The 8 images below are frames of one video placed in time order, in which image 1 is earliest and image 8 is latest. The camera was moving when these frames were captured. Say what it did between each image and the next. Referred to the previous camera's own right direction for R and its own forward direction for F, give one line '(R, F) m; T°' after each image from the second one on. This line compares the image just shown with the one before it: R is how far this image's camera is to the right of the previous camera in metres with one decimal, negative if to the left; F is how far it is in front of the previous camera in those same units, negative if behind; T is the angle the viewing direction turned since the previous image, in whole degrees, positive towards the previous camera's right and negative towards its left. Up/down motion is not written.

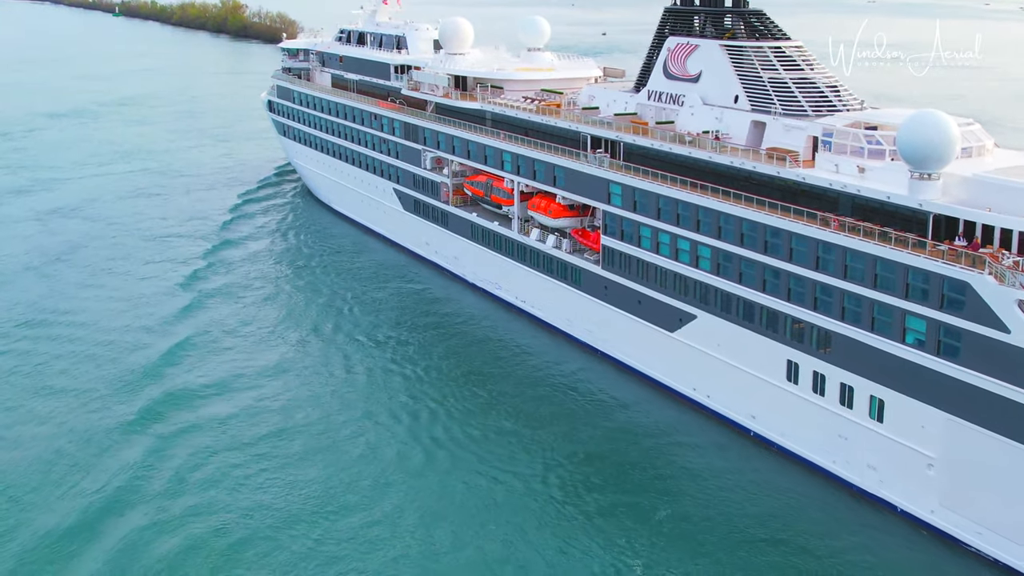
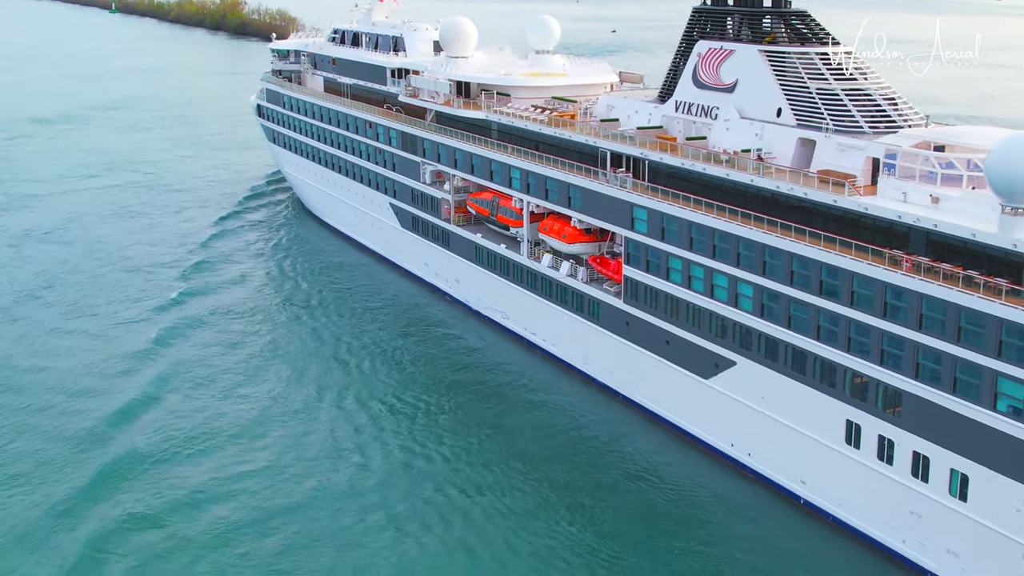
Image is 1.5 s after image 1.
(-0.2, +4.1) m; 0°
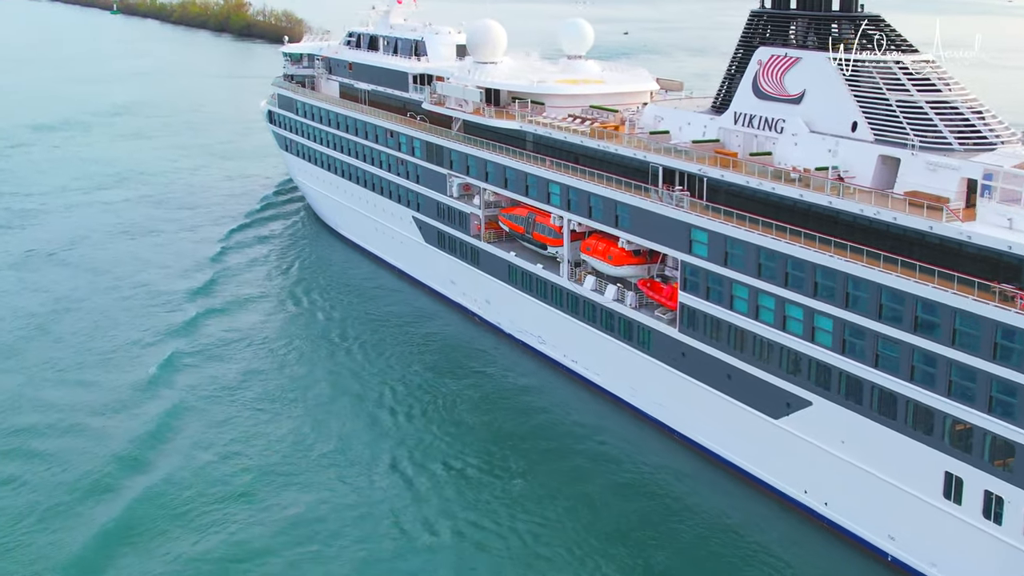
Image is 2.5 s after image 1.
(-0.9, +2.5) m; 0°
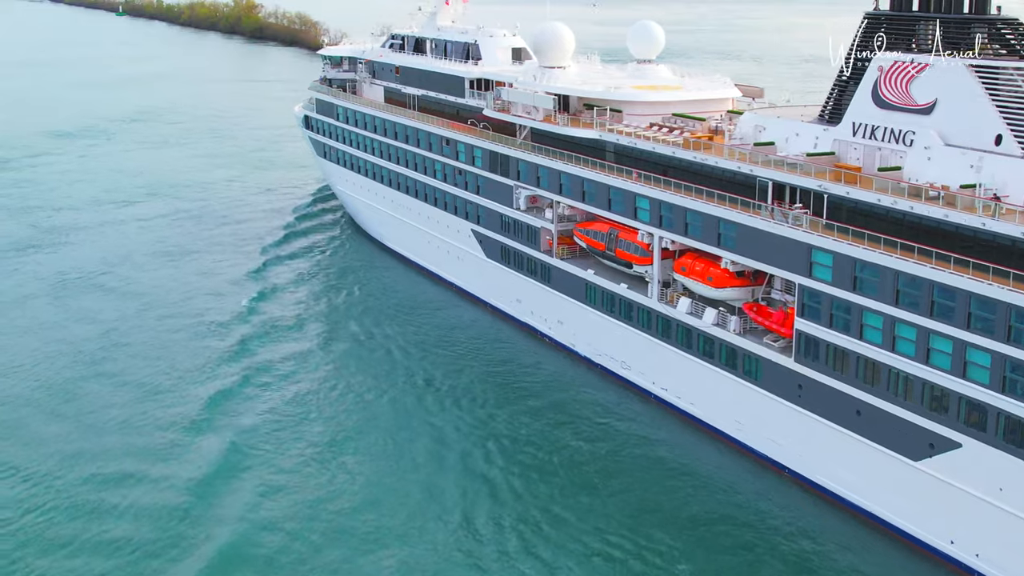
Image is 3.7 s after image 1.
(-1.7, +2.3) m; 0°
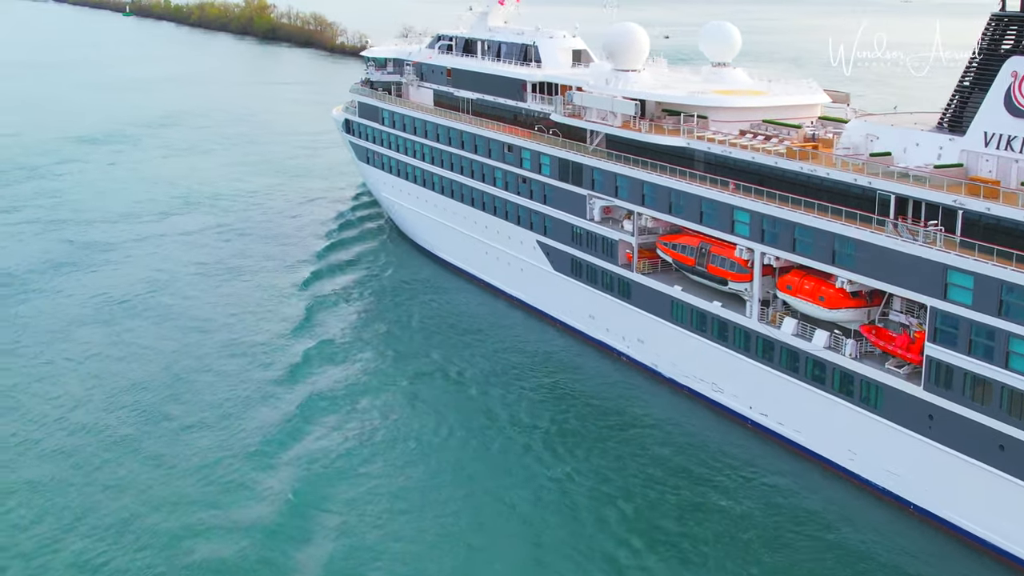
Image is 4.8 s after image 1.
(-1.7, +2.0) m; 0°
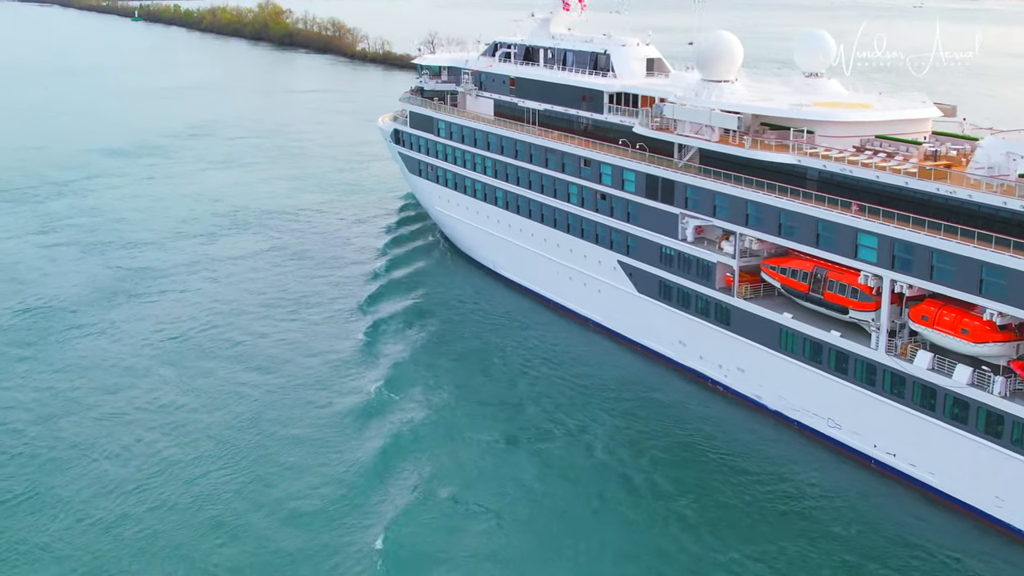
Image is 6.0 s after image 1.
(-1.8, +2.1) m; 0°
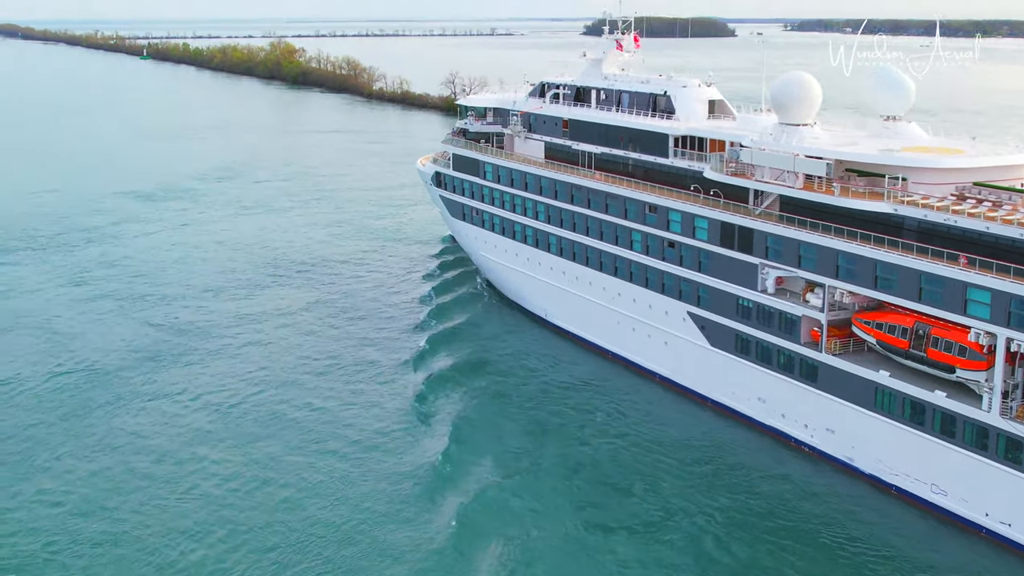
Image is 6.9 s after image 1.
(-1.4, +1.6) m; 0°
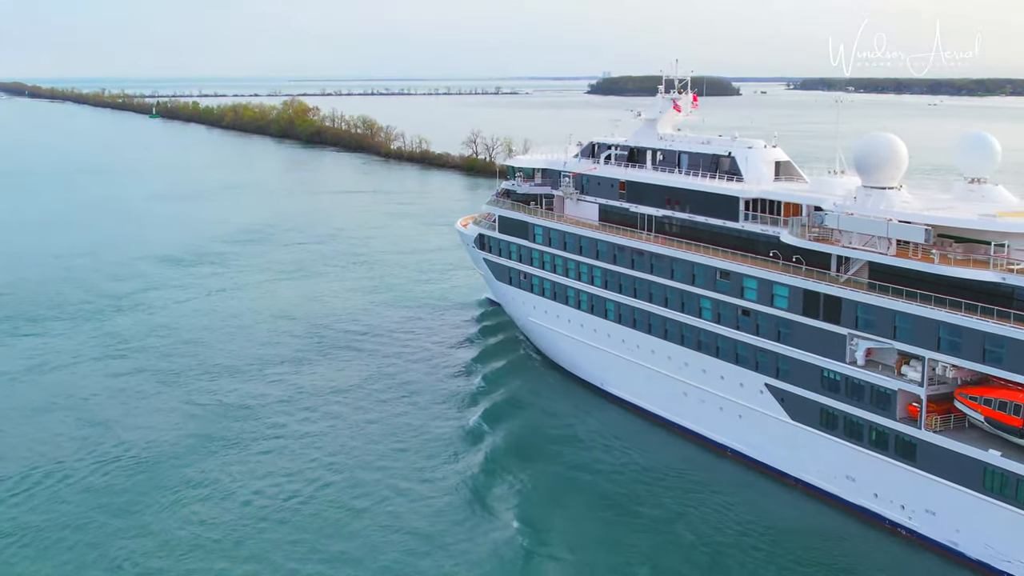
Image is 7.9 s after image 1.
(-1.4, +1.6) m; 0°
